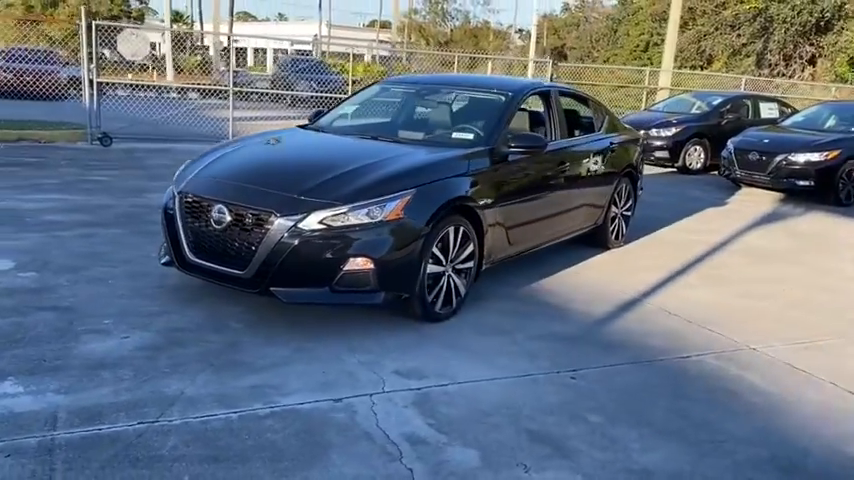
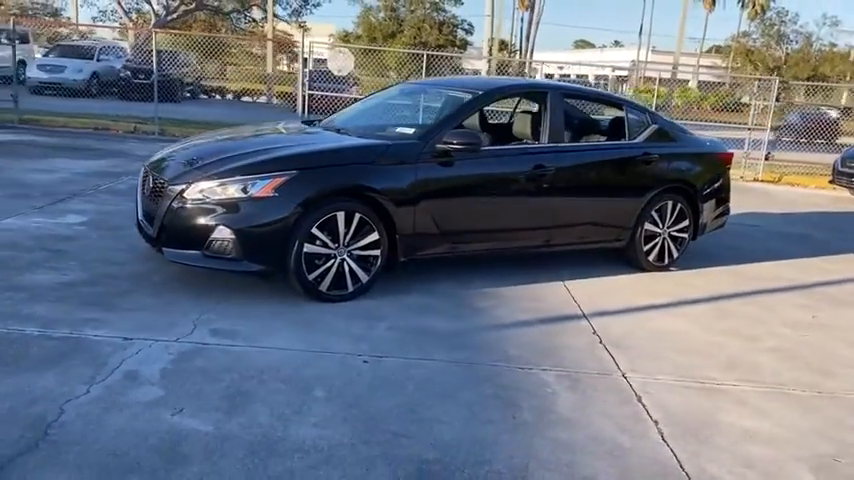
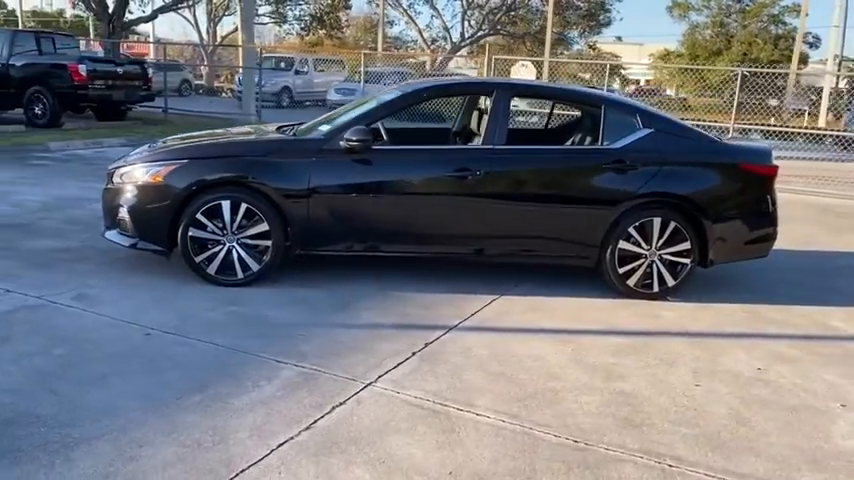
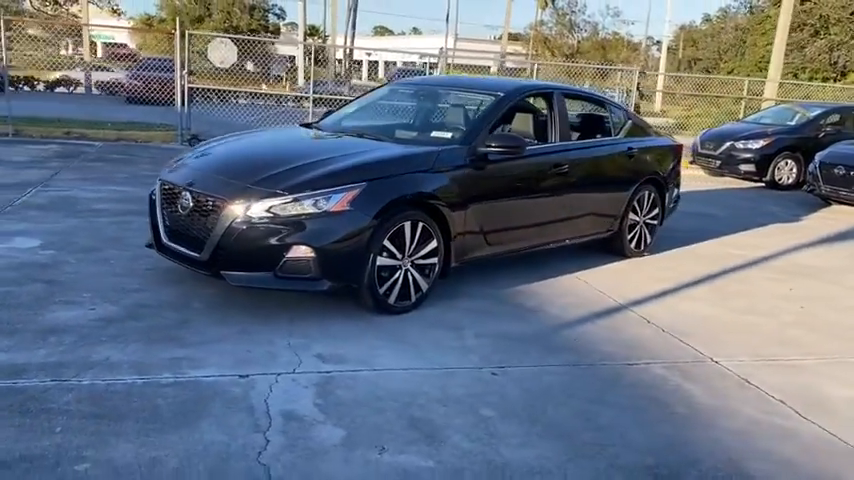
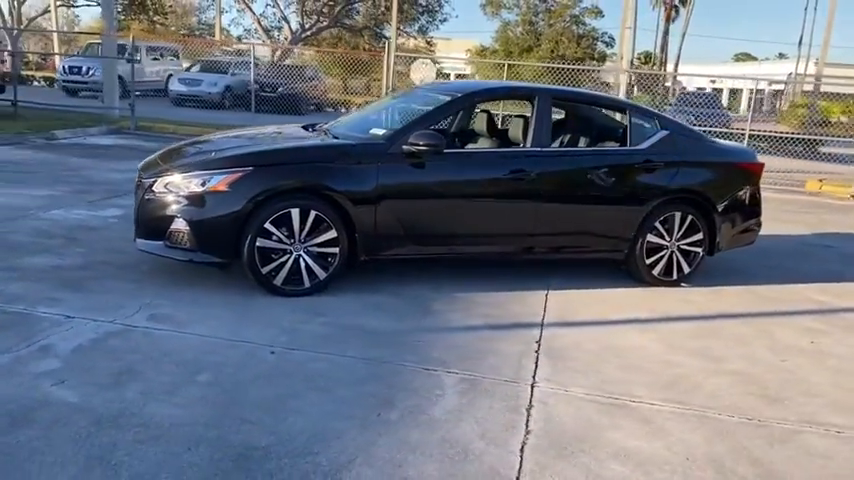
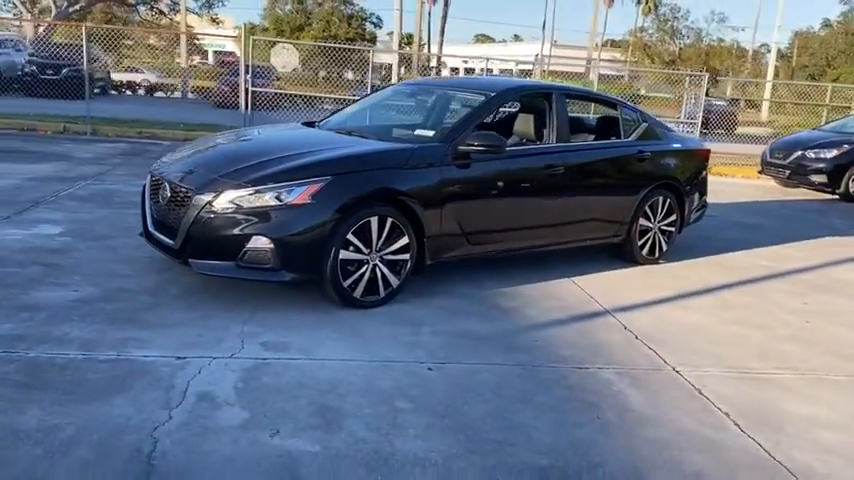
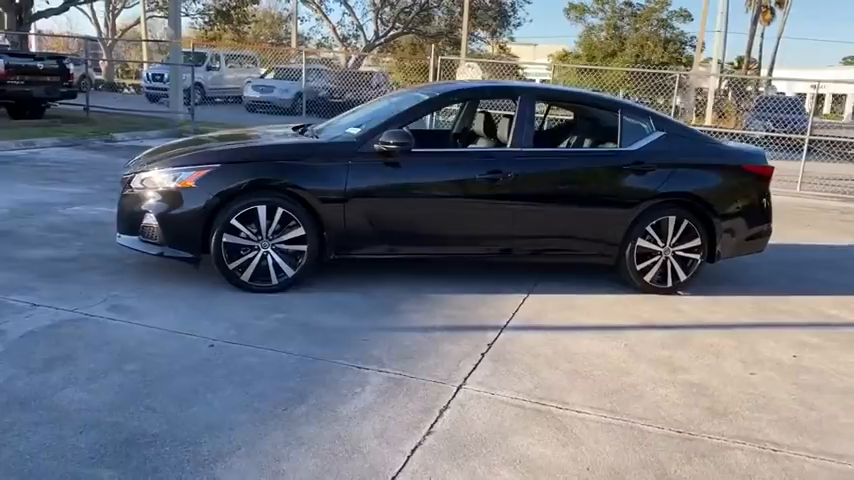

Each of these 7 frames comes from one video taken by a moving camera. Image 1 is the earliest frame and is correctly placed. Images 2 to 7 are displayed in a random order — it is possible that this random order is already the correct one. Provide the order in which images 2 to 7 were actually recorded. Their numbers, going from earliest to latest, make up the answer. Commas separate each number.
4, 6, 2, 5, 7, 3
